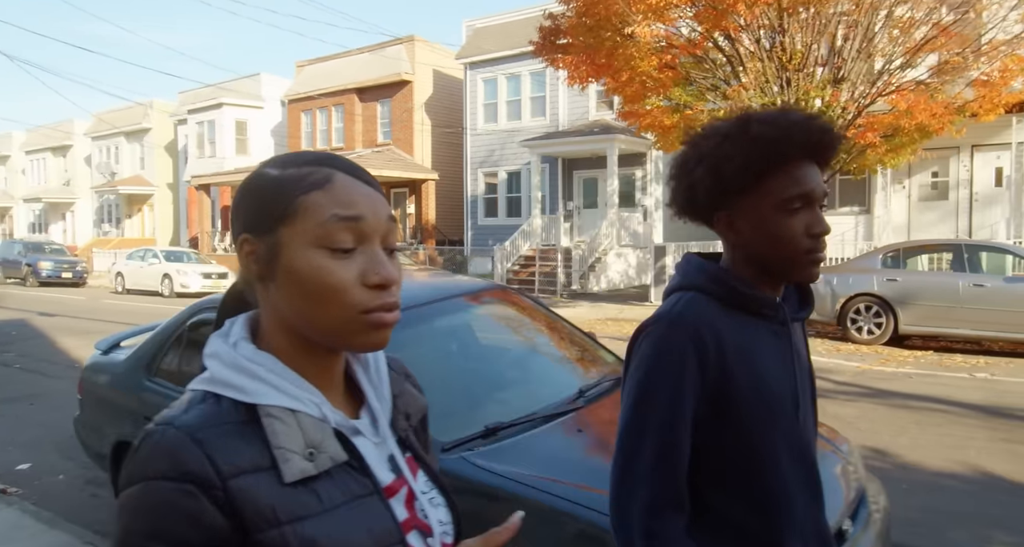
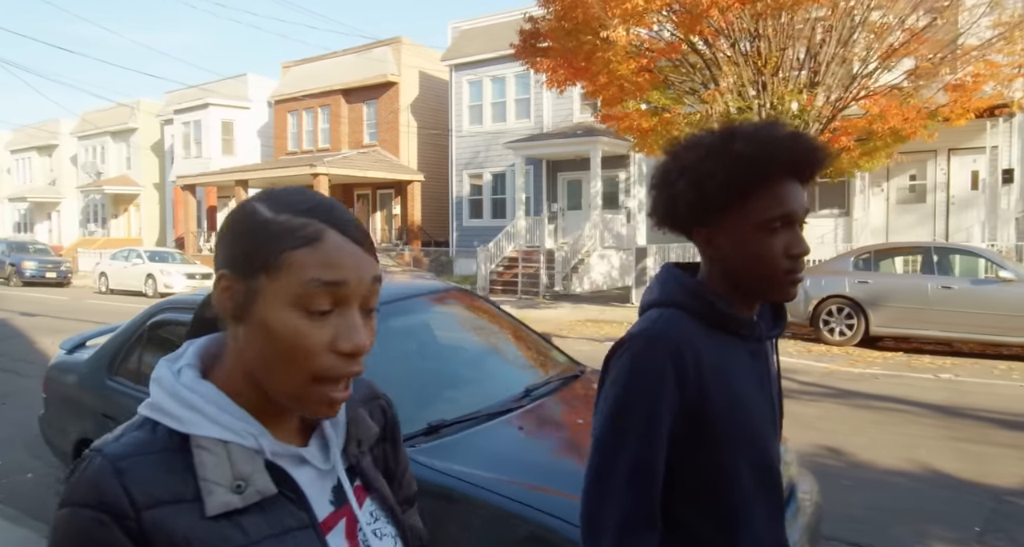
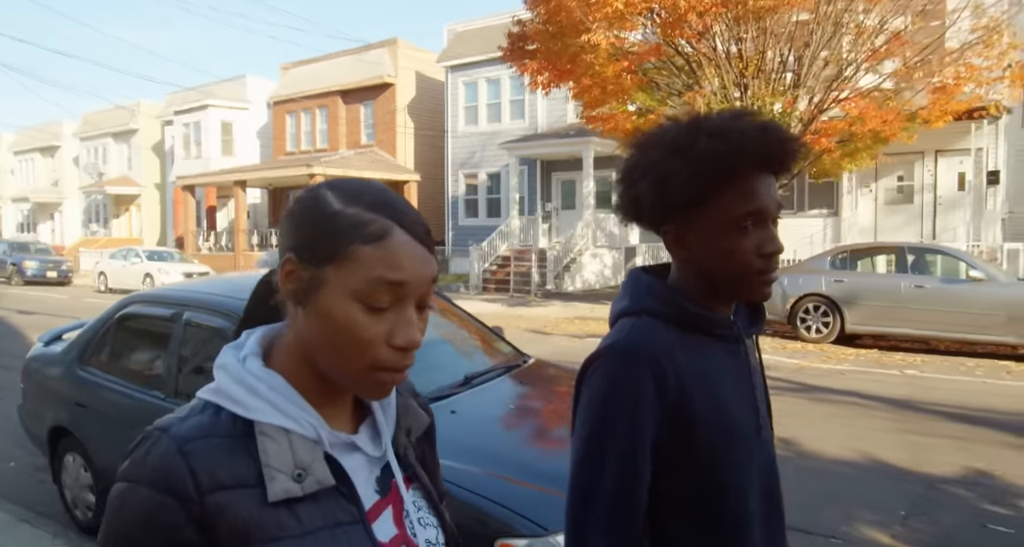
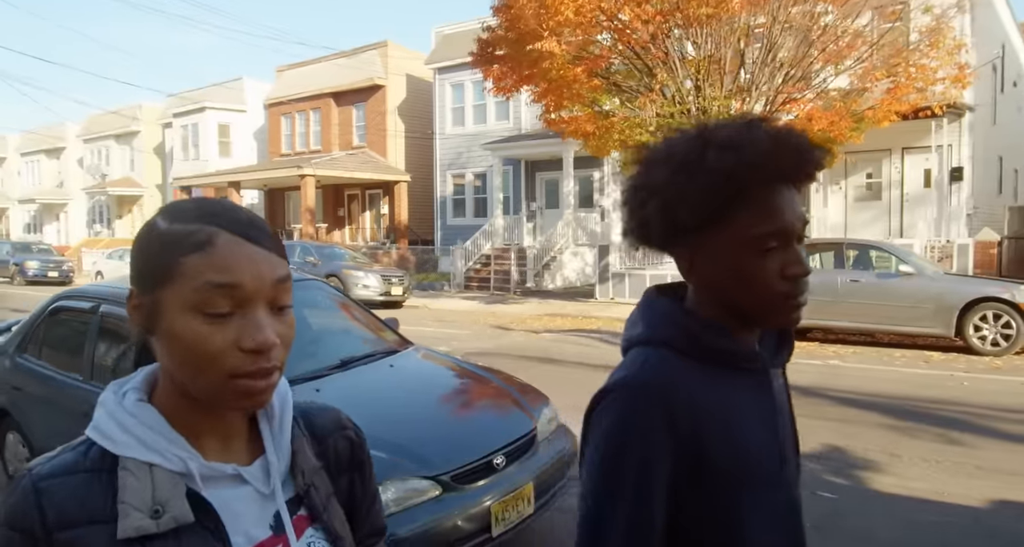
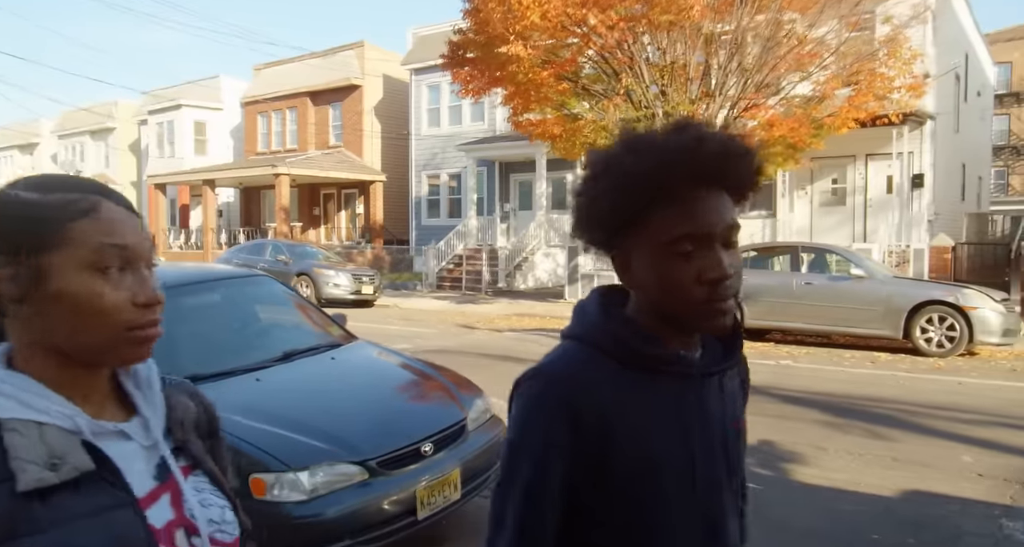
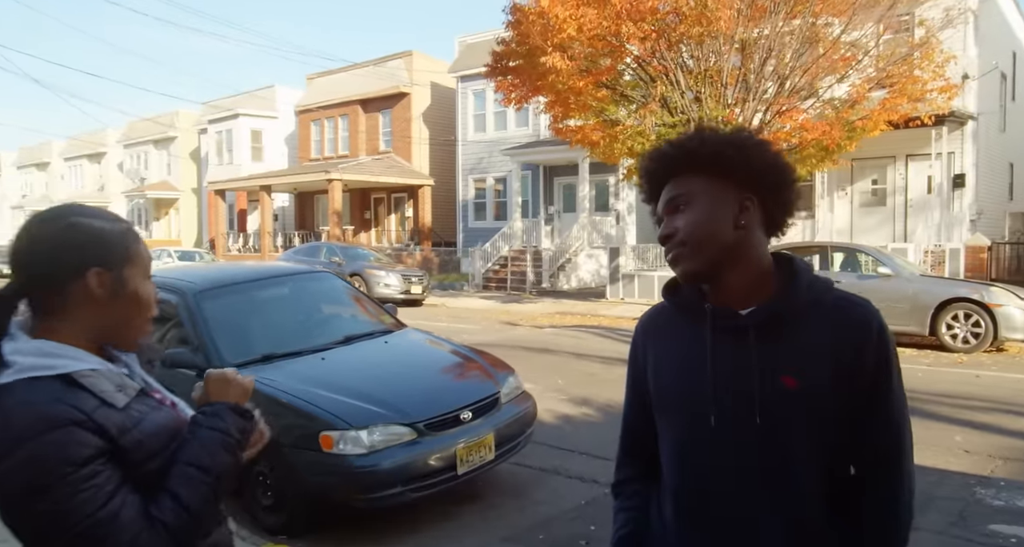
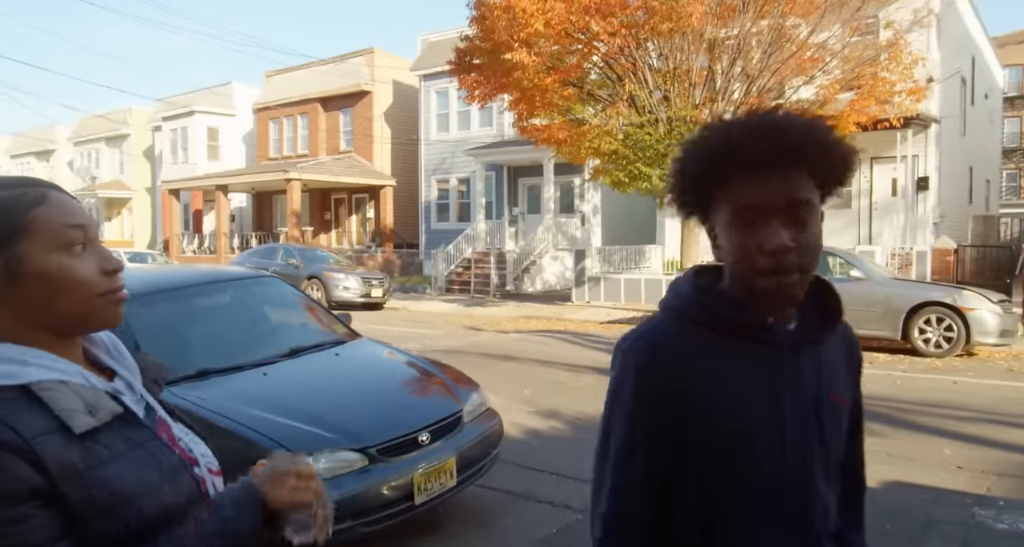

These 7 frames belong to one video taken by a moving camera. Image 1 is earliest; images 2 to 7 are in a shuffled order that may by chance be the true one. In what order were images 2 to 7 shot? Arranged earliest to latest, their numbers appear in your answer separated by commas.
2, 3, 4, 5, 7, 6
